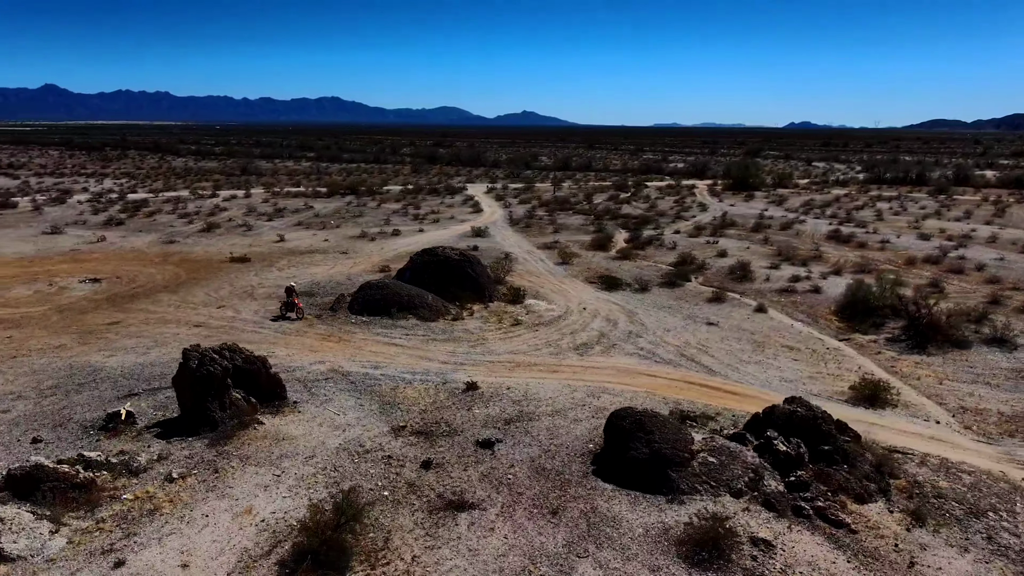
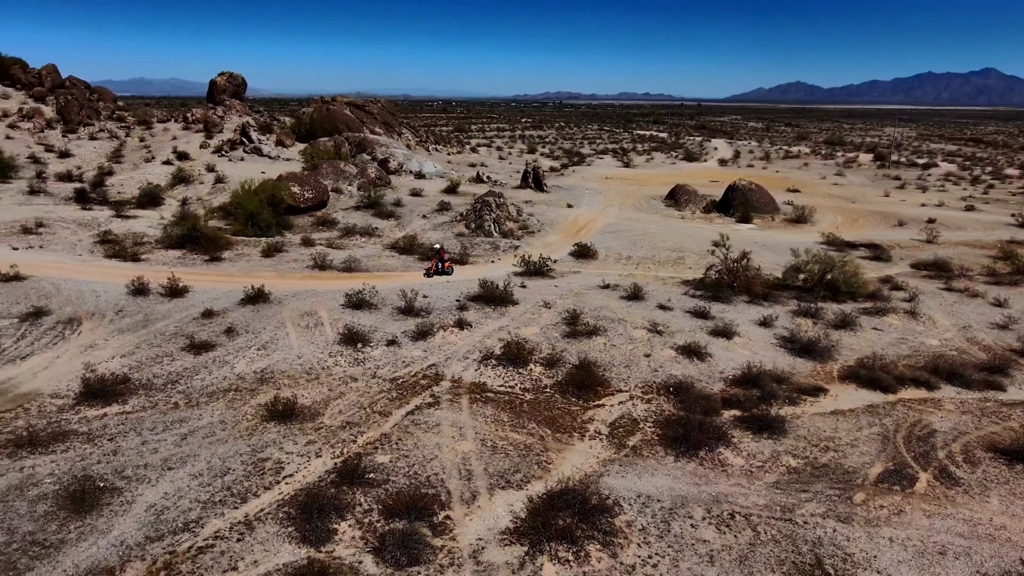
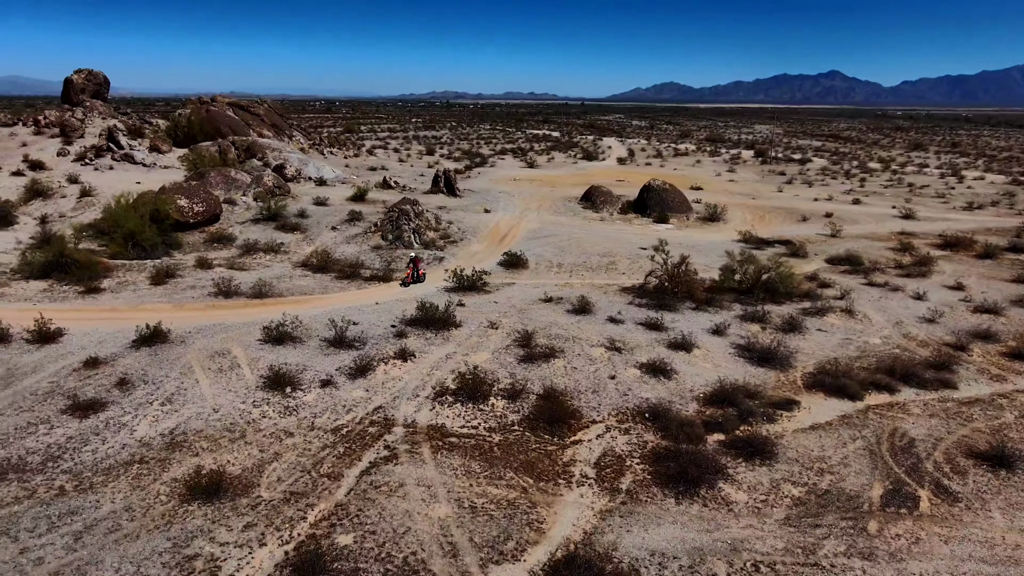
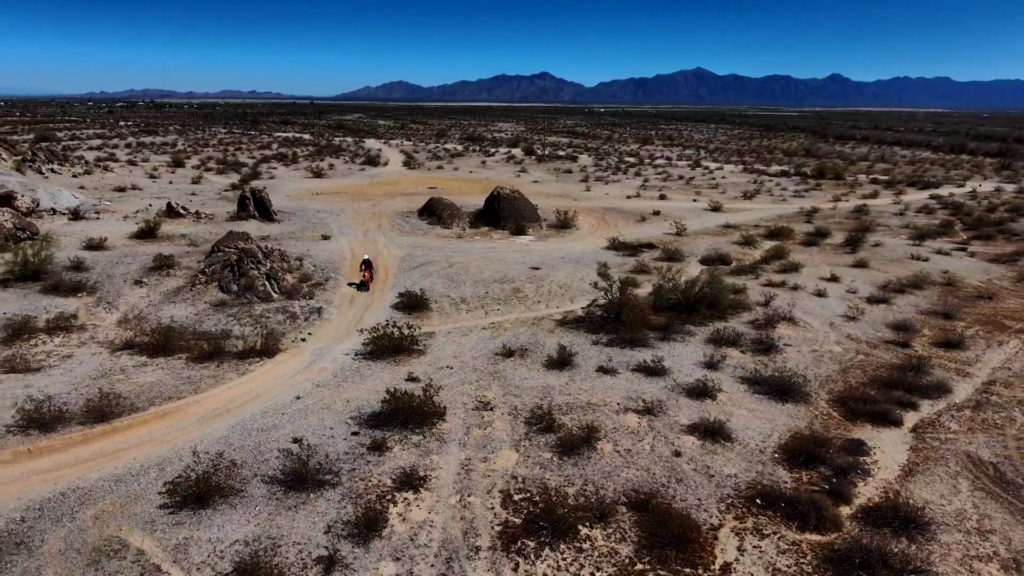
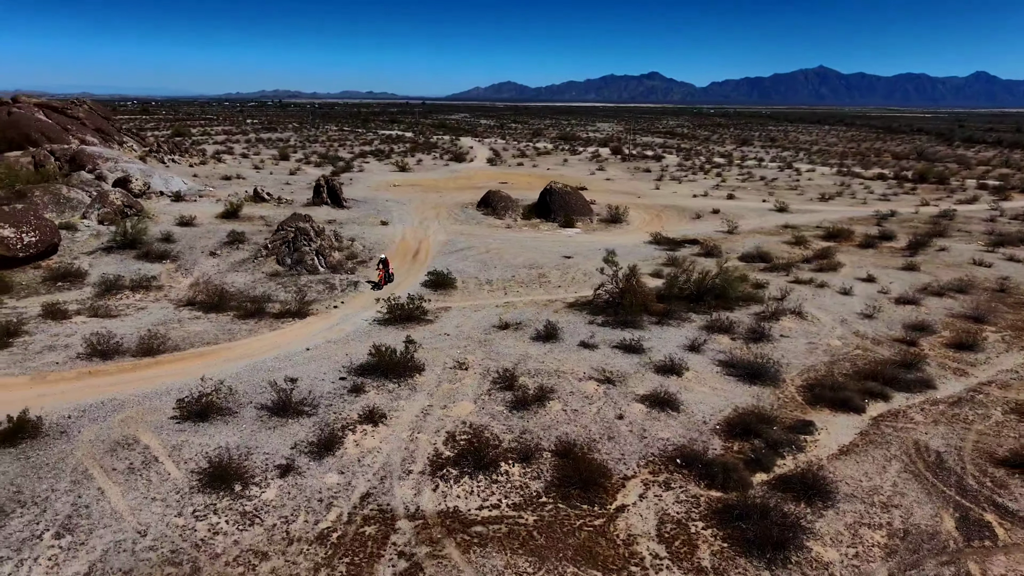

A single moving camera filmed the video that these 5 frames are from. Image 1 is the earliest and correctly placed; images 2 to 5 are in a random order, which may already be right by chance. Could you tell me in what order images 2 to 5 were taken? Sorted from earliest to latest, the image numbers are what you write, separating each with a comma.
4, 5, 3, 2
